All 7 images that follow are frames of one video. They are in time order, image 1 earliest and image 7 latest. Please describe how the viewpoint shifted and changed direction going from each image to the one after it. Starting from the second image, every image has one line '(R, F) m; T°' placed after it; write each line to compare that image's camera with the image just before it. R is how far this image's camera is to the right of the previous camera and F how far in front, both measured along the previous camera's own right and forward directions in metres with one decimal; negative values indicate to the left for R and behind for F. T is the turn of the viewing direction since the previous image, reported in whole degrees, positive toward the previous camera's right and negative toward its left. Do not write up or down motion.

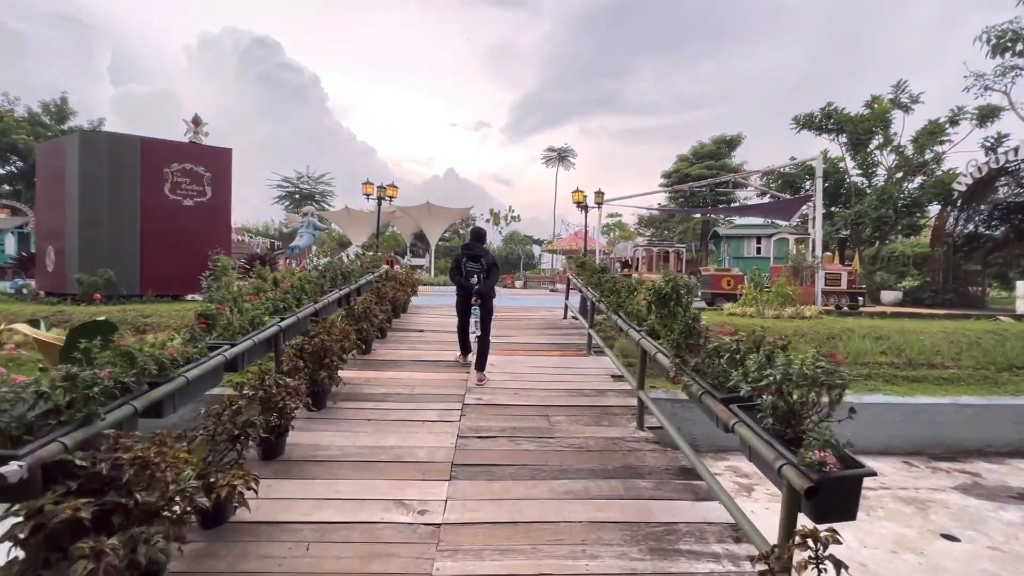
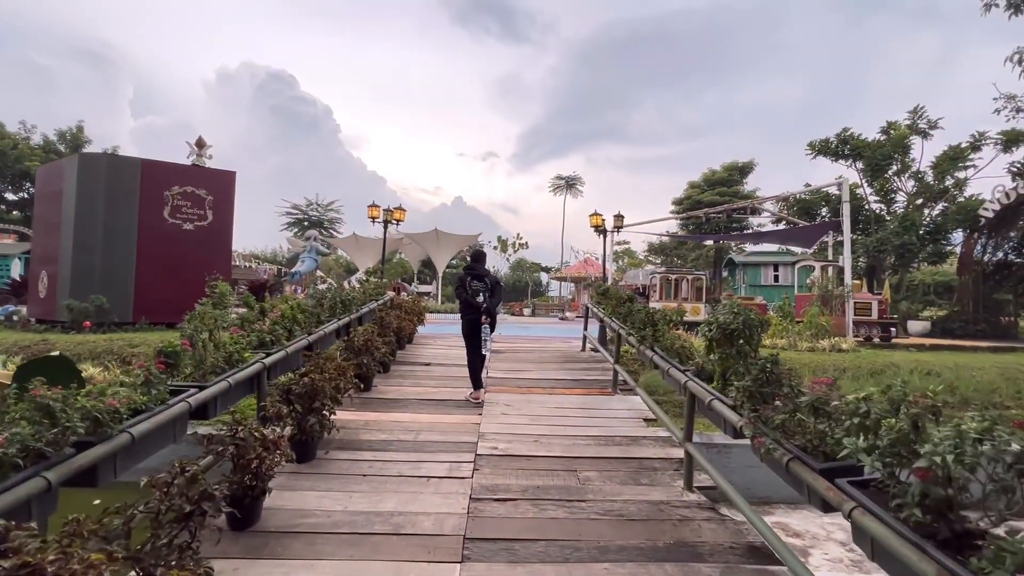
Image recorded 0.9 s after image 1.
(-0.1, +0.5) m; -1°
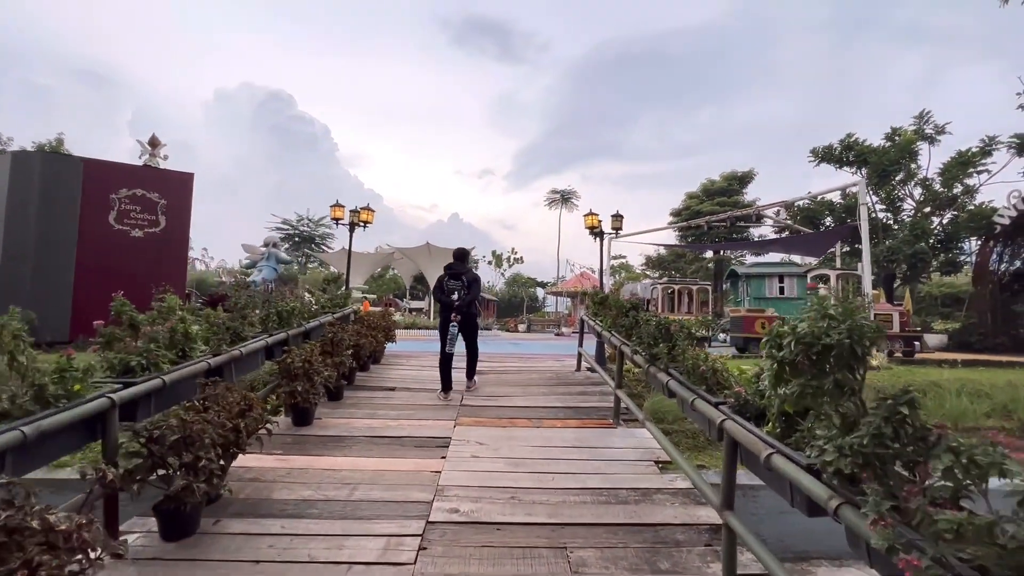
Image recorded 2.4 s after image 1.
(+0.2, +0.9) m; 0°
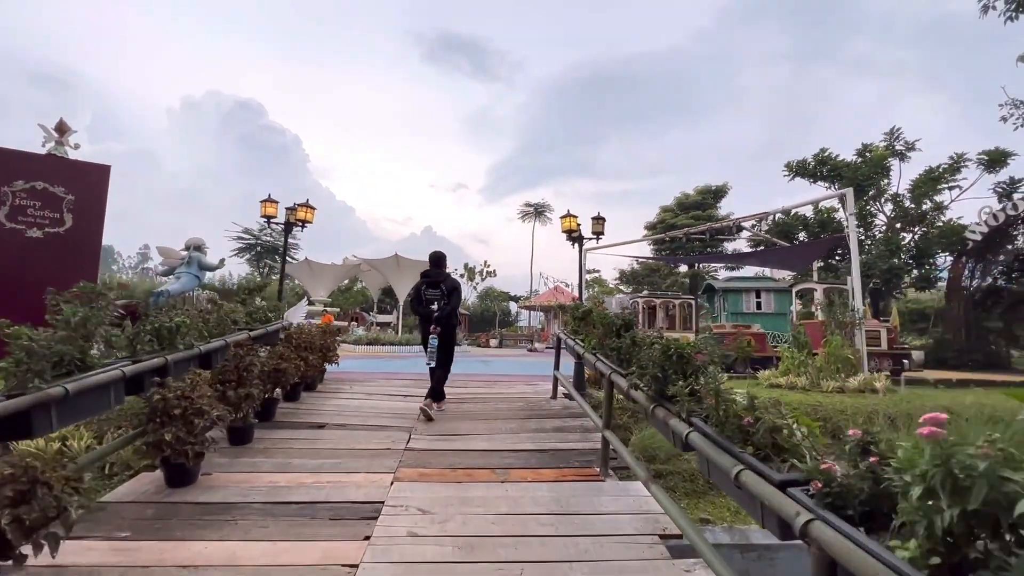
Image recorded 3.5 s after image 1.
(+0.1, +0.8) m; +3°
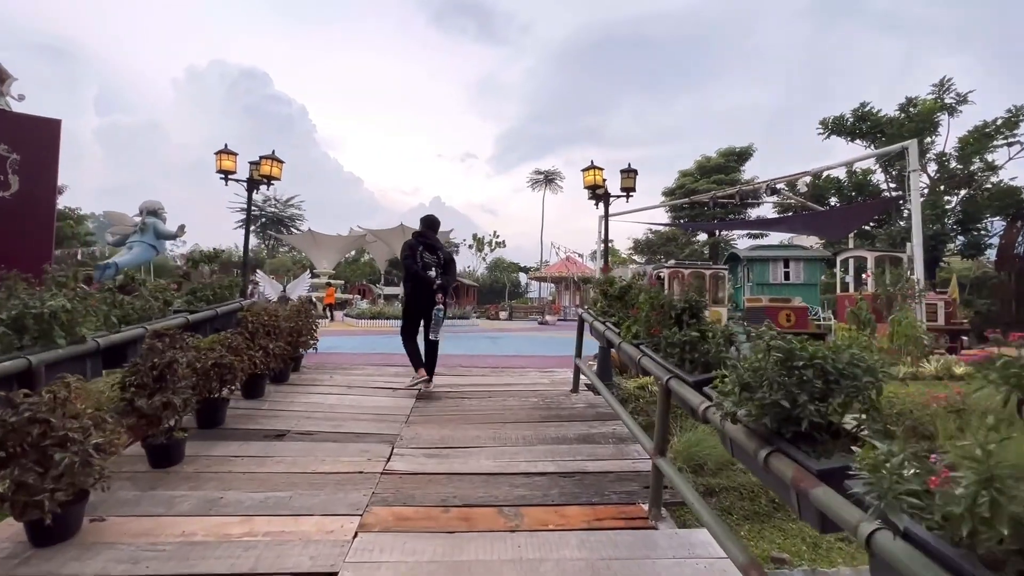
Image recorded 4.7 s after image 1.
(0.0, +0.9) m; -1°
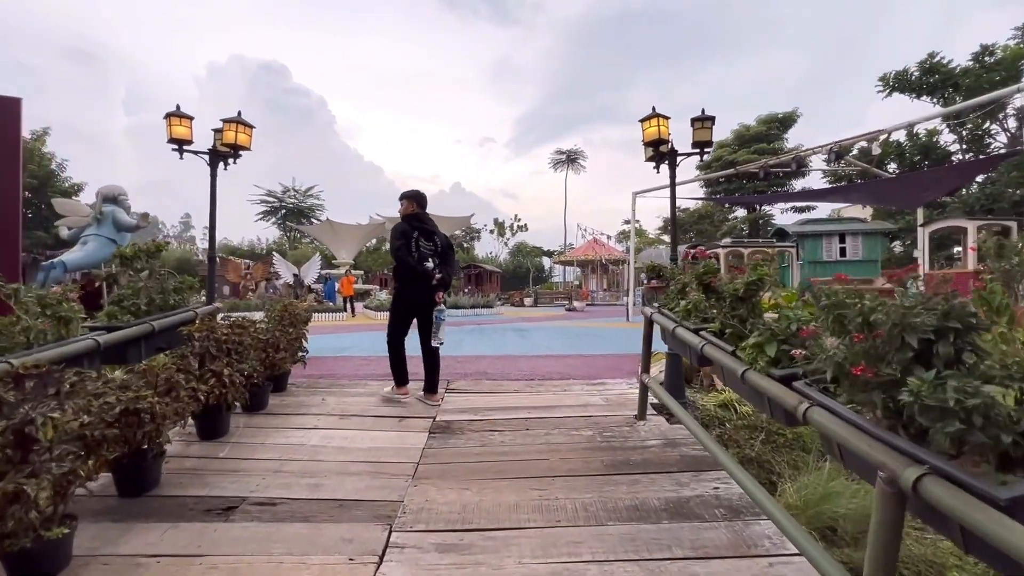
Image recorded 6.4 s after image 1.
(-0.1, +1.0) m; -3°
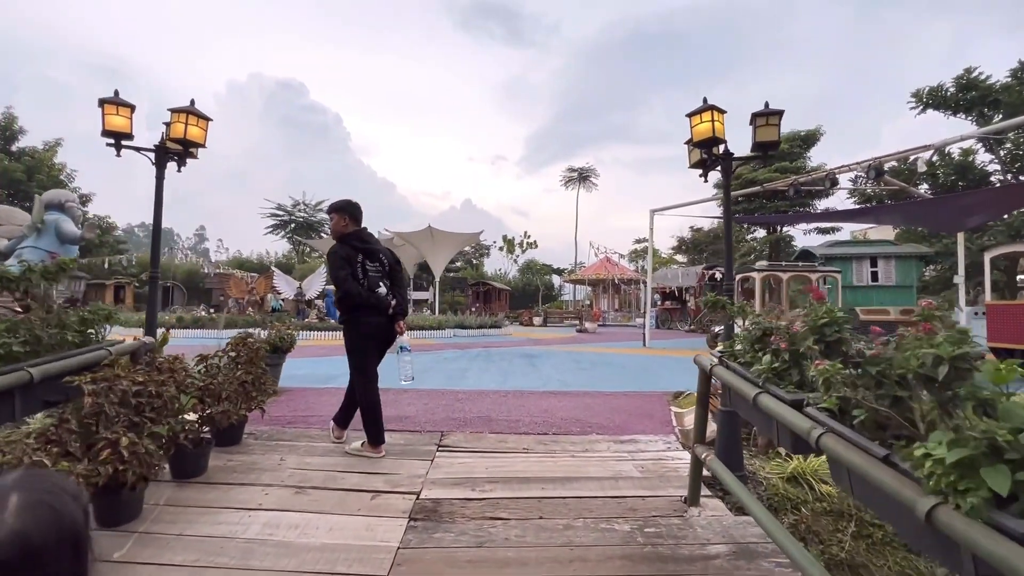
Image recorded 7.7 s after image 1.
(0.0, +0.7) m; -1°
